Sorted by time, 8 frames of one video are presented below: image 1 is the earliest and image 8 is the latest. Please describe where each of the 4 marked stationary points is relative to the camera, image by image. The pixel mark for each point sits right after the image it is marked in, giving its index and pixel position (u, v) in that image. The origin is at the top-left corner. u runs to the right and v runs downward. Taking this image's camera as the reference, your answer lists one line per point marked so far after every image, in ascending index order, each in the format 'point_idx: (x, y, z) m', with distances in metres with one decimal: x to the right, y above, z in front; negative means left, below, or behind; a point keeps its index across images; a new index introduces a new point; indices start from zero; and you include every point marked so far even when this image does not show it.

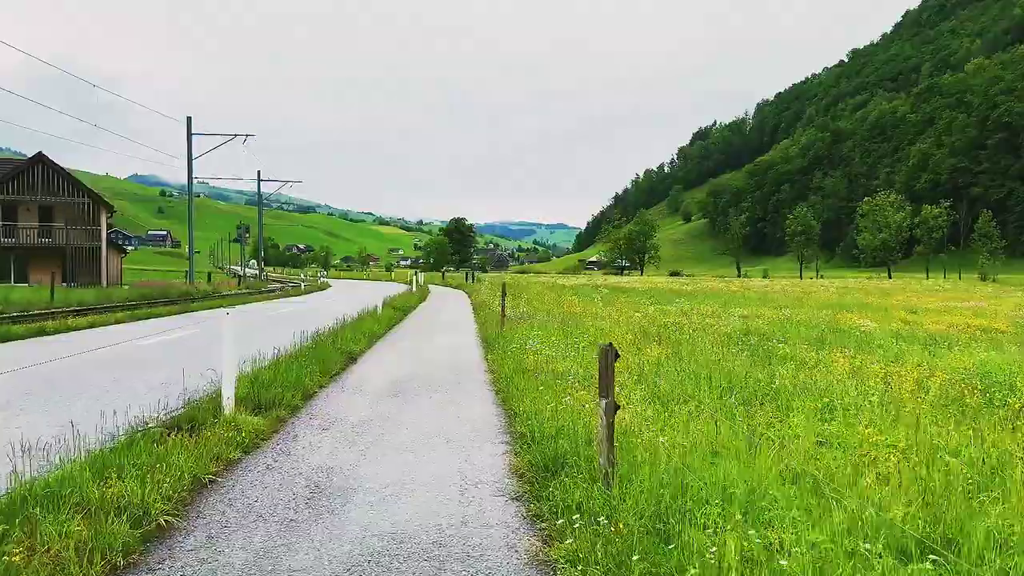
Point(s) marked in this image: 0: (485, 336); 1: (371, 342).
0: (-0.6, -1.1, +17.8) m
1: (-3.0, -1.2, +17.1) m
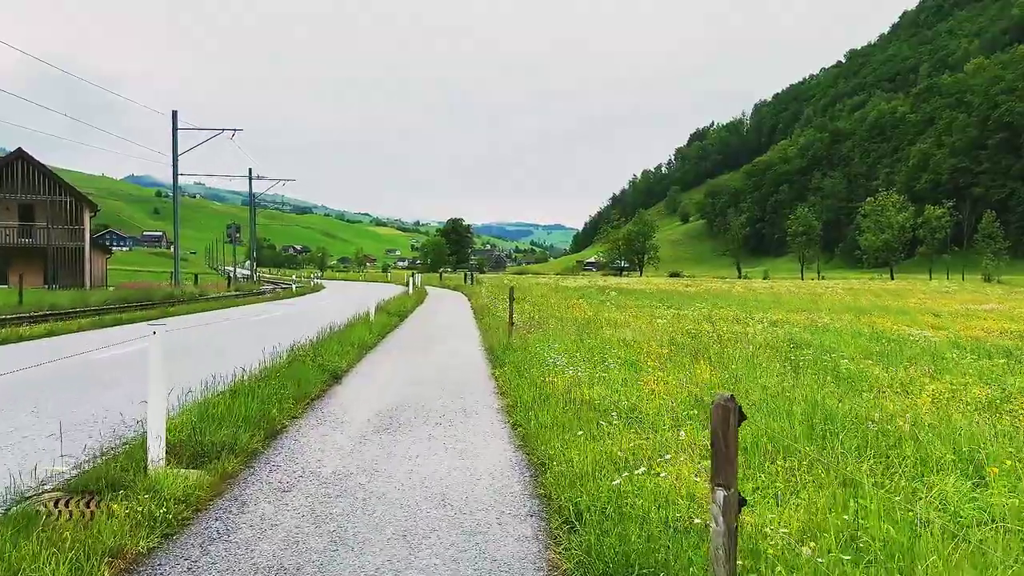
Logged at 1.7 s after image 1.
0: (-0.4, -1.1, +15.7) m
1: (-2.8, -1.3, +15.0) m
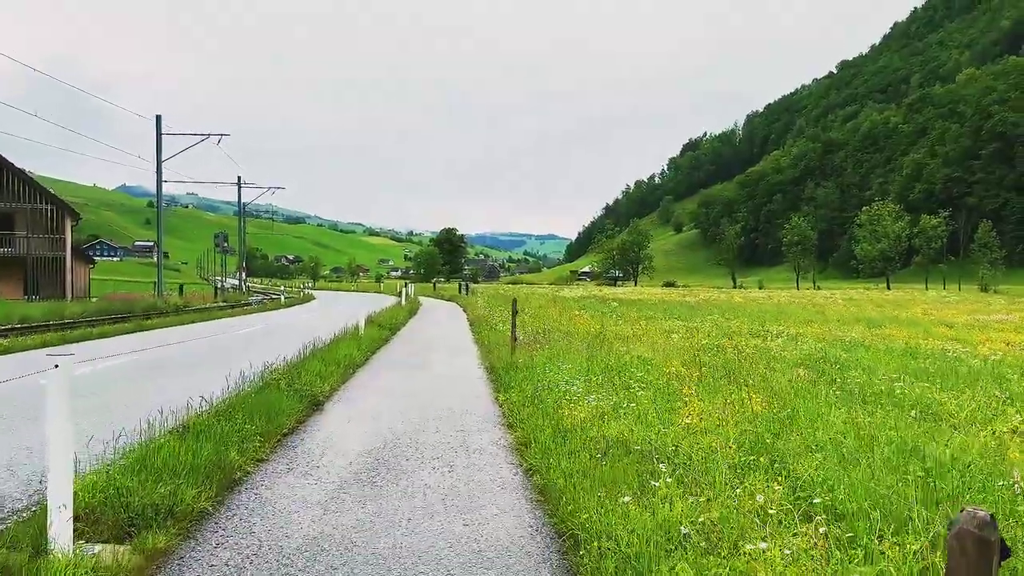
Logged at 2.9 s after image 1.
0: (-0.4, -1.4, +14.2) m
1: (-2.8, -1.5, +13.5) m
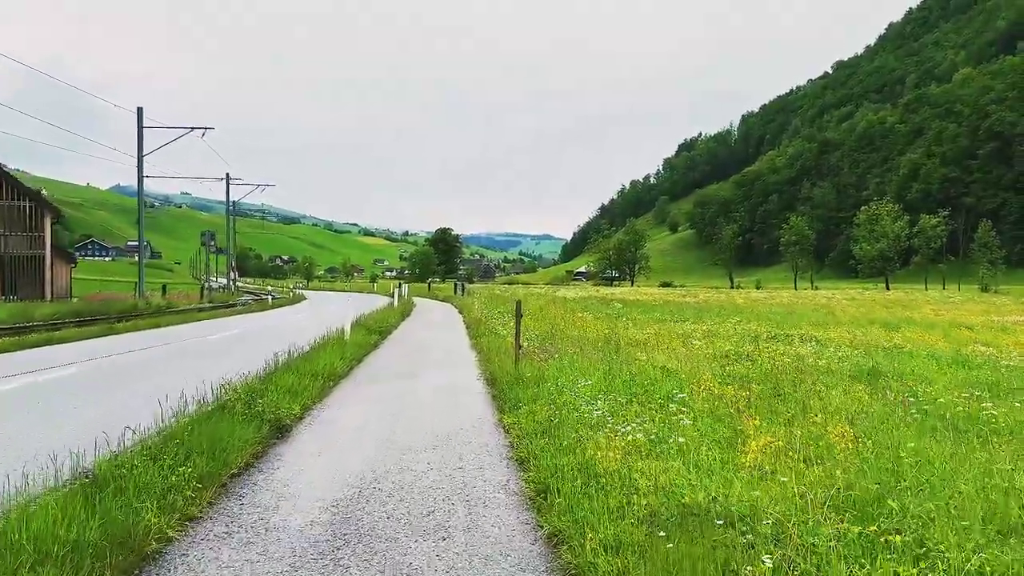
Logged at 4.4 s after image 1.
0: (-0.3, -1.4, +12.4) m
1: (-2.7, -1.5, +11.7) m
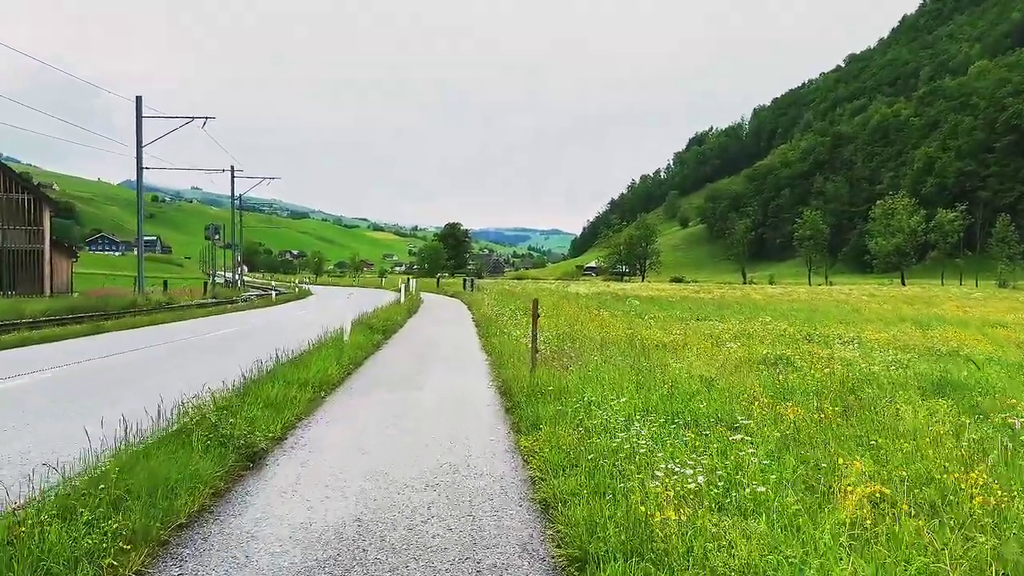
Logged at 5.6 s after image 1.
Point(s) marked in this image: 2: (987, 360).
0: (-0.1, -1.3, +10.9) m
1: (-2.5, -1.5, +10.2) m
2: (+8.7, -1.3, +14.2) m
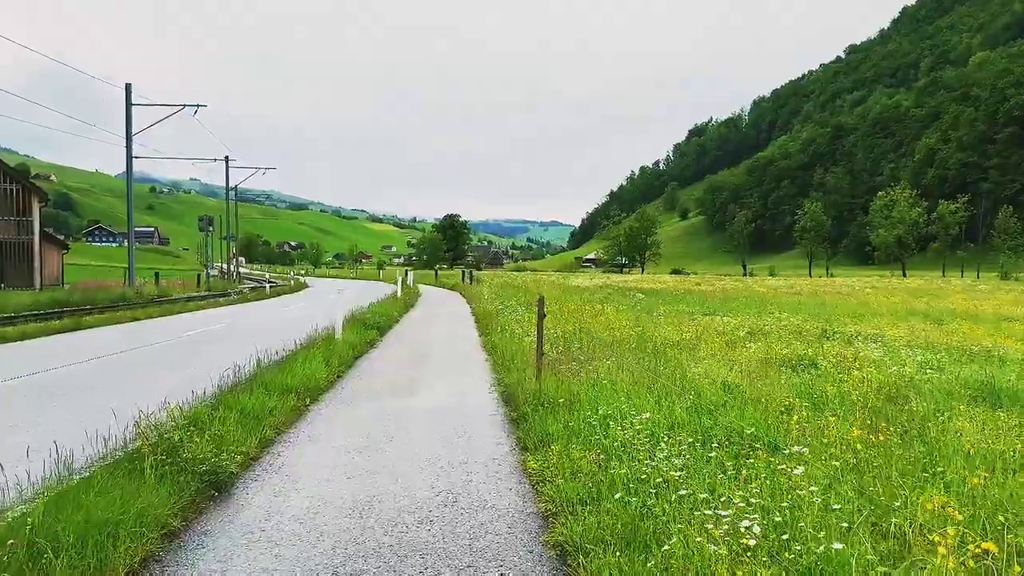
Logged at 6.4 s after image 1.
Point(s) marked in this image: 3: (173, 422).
0: (0.0, -1.3, +10.0) m
1: (-2.5, -1.4, +9.3) m
2: (+8.7, -1.2, +13.3) m
3: (-3.0, -1.2, +7.0) m
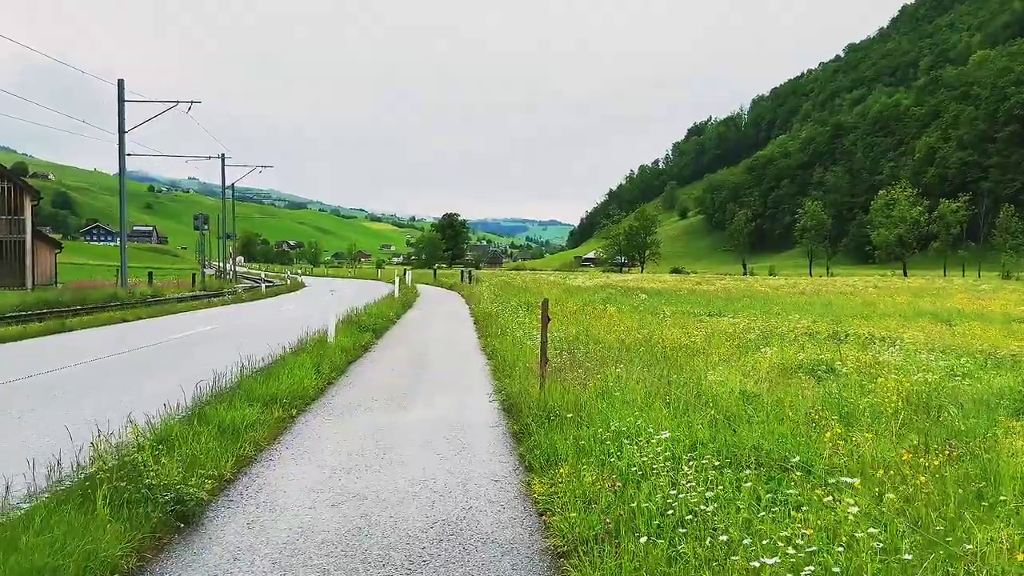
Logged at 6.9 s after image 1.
0: (0.0, -1.3, +9.3) m
1: (-2.4, -1.4, +8.6) m
2: (+8.7, -1.3, +12.6) m
3: (-3.0, -1.2, +6.3) m
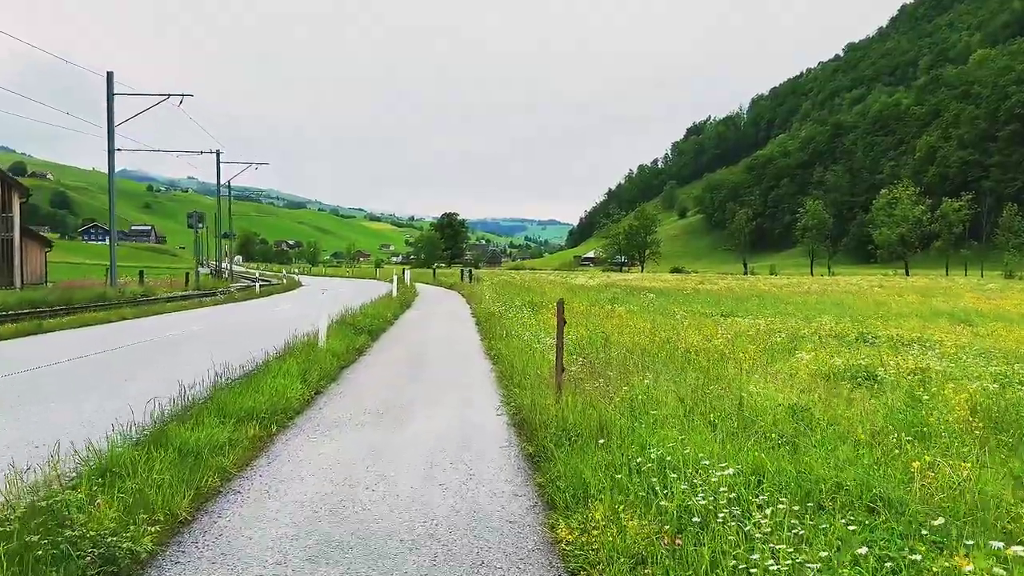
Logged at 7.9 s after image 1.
0: (+0.1, -1.3, +8.1) m
1: (-2.3, -1.4, +7.4) m
2: (+8.8, -1.2, +11.5) m
3: (-2.8, -1.2, +5.1) m
